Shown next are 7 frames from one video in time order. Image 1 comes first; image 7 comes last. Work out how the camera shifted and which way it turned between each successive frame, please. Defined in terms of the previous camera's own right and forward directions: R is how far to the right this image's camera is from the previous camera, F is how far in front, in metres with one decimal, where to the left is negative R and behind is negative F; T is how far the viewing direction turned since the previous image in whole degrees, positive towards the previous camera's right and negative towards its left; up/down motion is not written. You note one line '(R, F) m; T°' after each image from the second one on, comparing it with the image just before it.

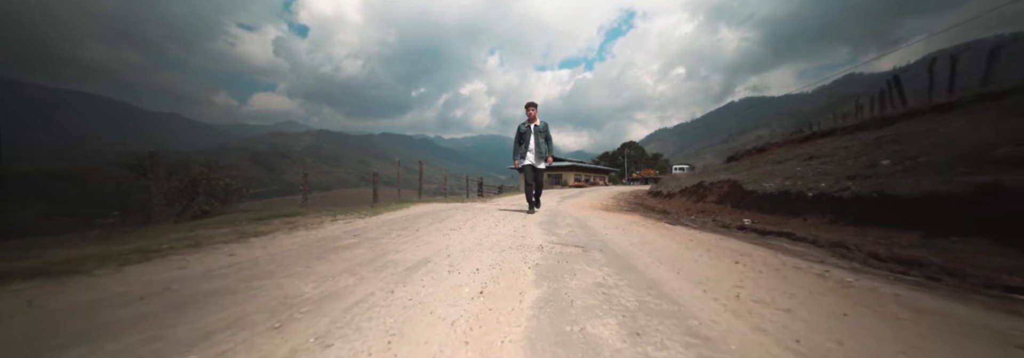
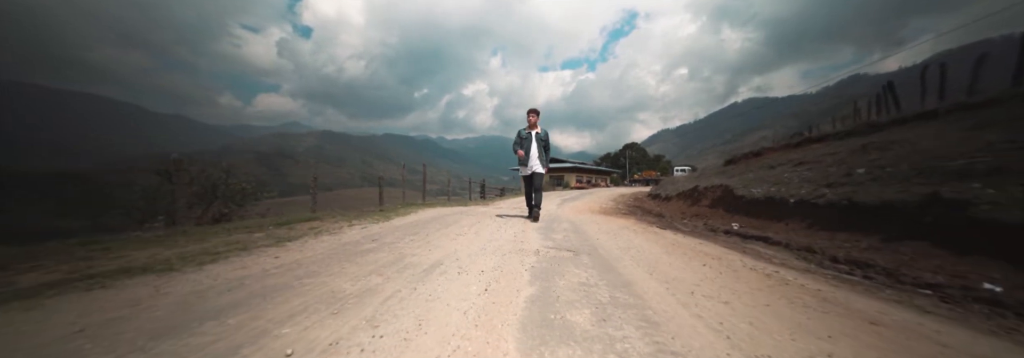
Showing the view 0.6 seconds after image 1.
(0.0, -0.4) m; 0°
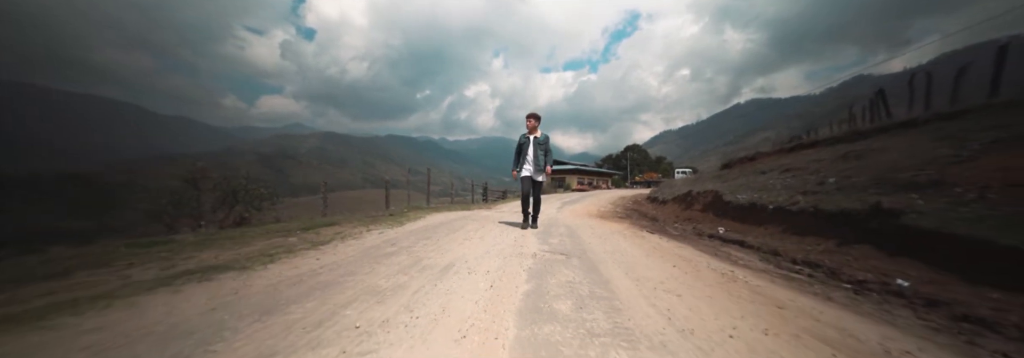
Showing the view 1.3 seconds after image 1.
(0.0, -0.5) m; 0°
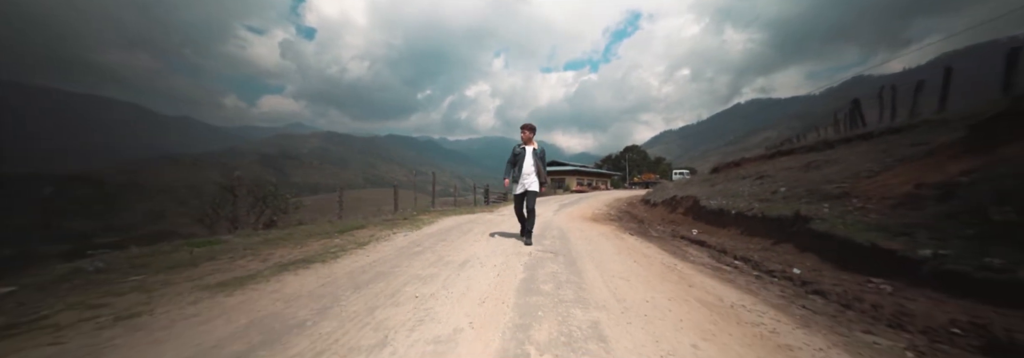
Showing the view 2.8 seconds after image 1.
(0.0, -1.1) m; 0°
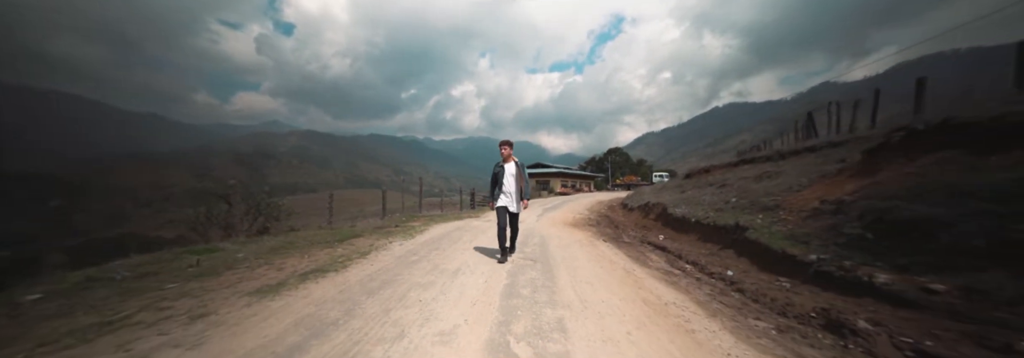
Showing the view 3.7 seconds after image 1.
(0.0, -0.7) m; +3°
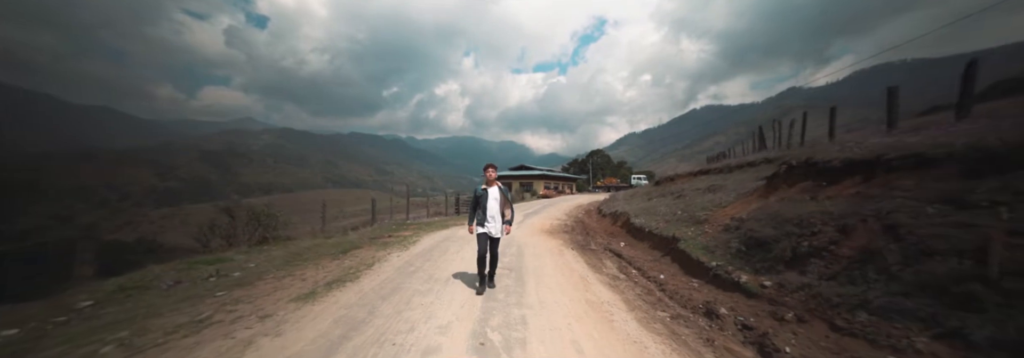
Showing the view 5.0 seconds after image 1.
(+0.1, -1.3) m; +3°
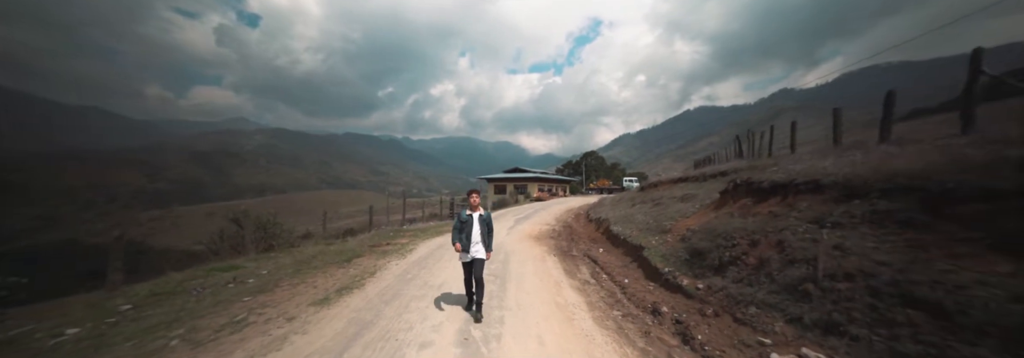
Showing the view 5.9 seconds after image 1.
(+0.3, -1.0) m; +1°
